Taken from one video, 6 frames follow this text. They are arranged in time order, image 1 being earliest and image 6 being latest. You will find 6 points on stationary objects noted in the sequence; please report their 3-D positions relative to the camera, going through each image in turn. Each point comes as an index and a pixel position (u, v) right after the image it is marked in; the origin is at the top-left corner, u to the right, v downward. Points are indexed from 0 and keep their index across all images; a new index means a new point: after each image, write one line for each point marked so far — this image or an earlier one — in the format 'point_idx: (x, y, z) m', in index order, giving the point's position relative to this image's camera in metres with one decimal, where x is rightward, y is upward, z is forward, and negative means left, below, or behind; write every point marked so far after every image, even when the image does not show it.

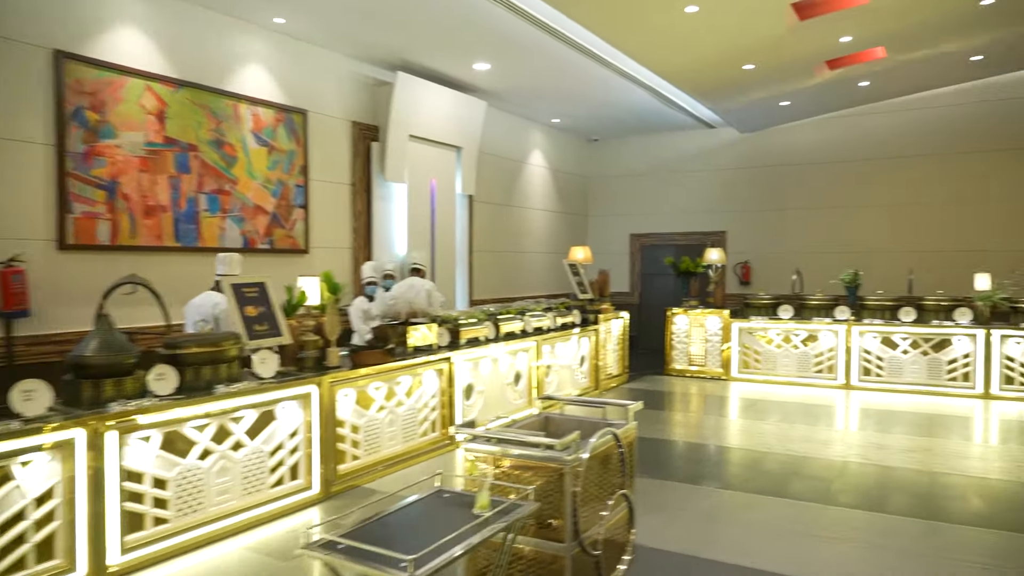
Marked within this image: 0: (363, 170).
0: (-1.3, +1.0, +6.3) m
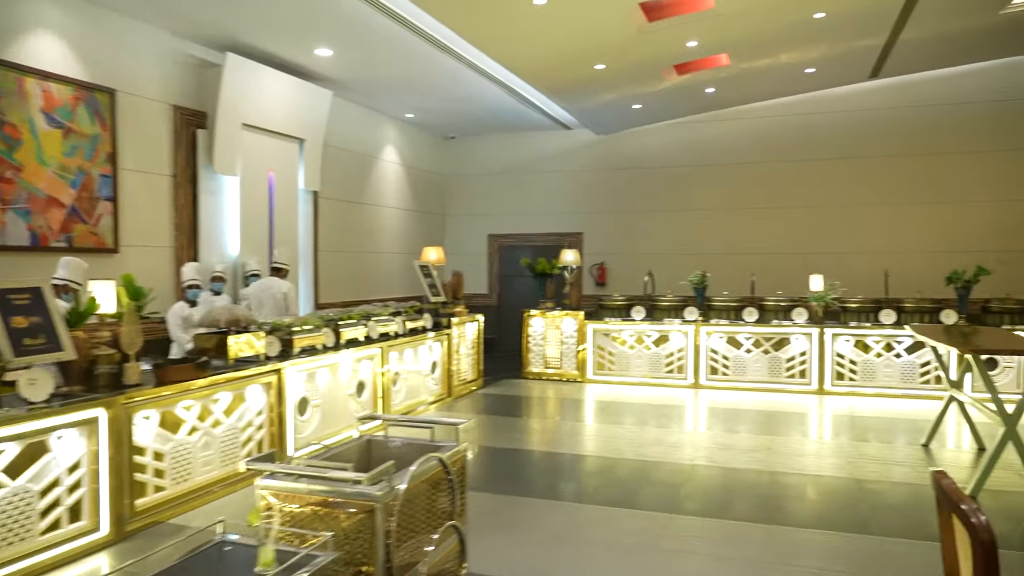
0: (-2.5, +1.0, +5.6) m
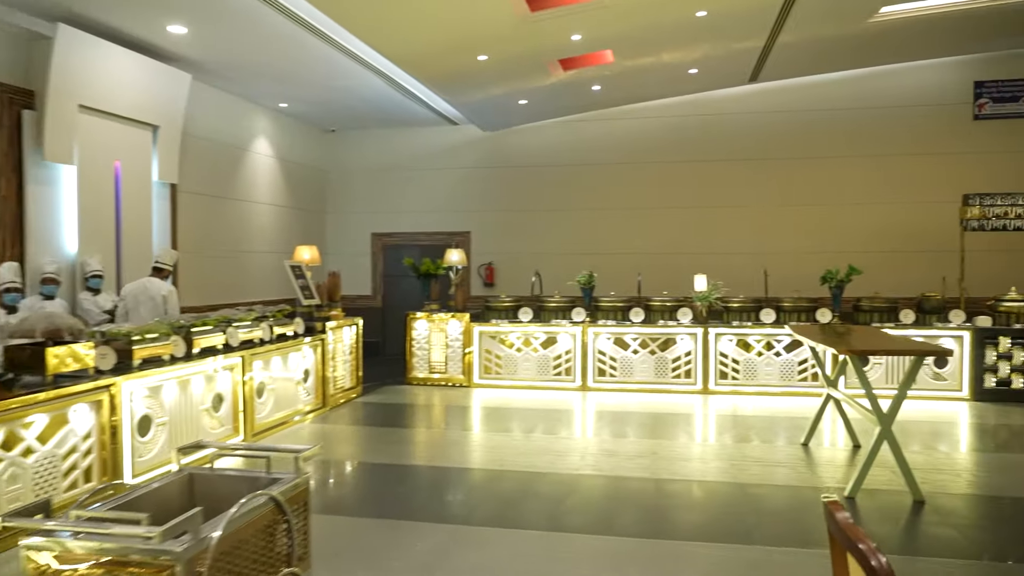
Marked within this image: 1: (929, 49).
0: (-3.3, +1.0, +4.9) m
1: (+4.3, +2.4, +7.6) m
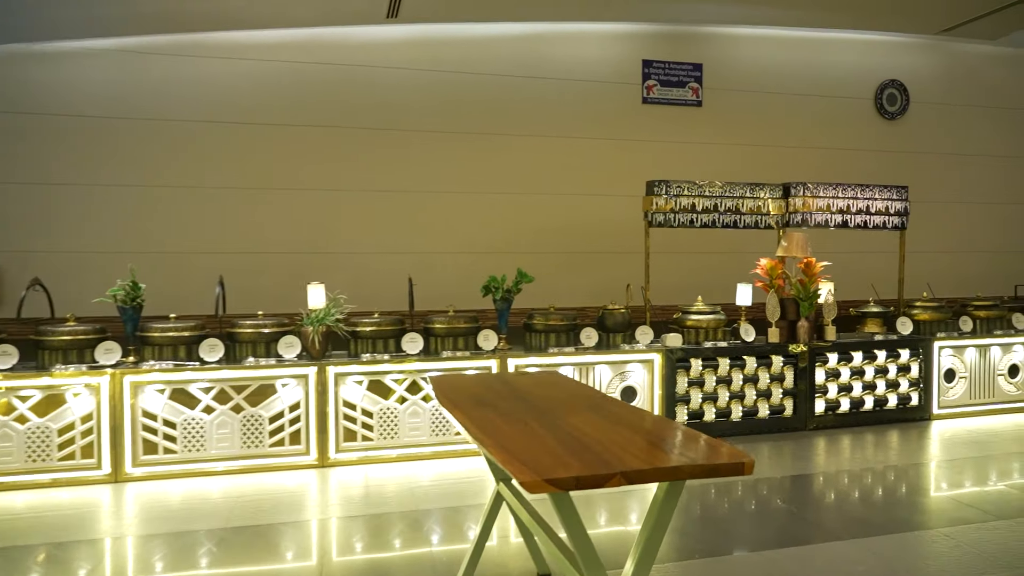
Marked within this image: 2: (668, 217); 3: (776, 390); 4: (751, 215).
0: (-5.0, +0.8, +0.5) m
1: (+0.7, +2.4, +6.1) m
2: (+1.2, +0.5, +5.5) m
3: (+2.0, -0.8, +5.5) m
4: (+1.8, +0.6, +5.6) m
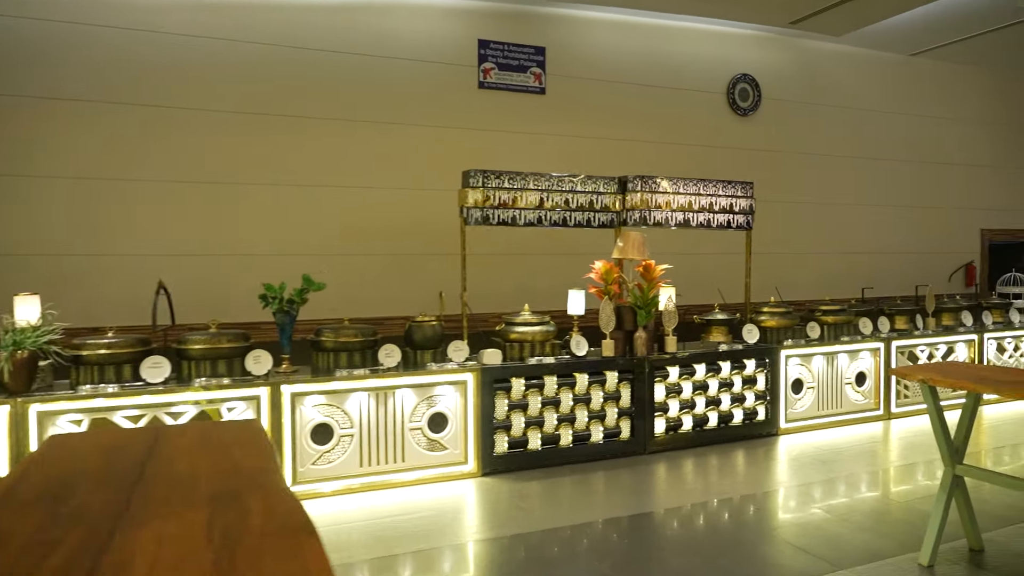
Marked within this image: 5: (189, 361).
0: (-5.5, +0.7, -1.1) m
1: (-0.7, +2.3, +5.3) m
2: (-0.2, +0.5, +4.8) m
3: (+0.6, -0.8, +4.9) m
4: (+0.5, +0.5, +5.0) m
5: (-1.7, -0.4, +4.0) m
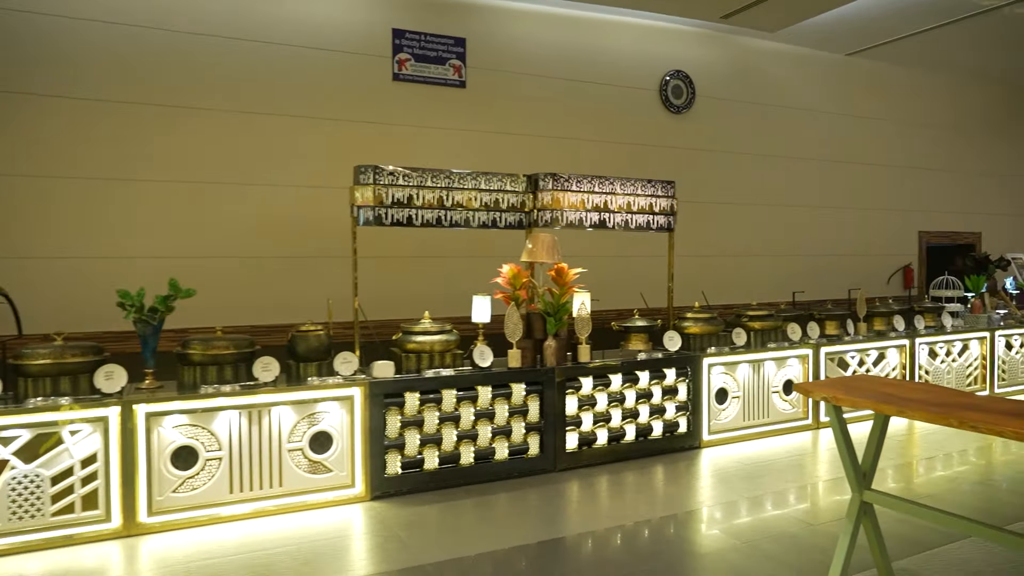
0: (-5.9, +0.7, -1.7) m
1: (-1.3, +2.3, +4.9) m
2: (-0.8, +0.4, +4.4) m
3: (0.0, -0.8, +4.5) m
4: (-0.1, +0.5, +4.6) m
5: (-2.3, -0.4, +3.6) m
